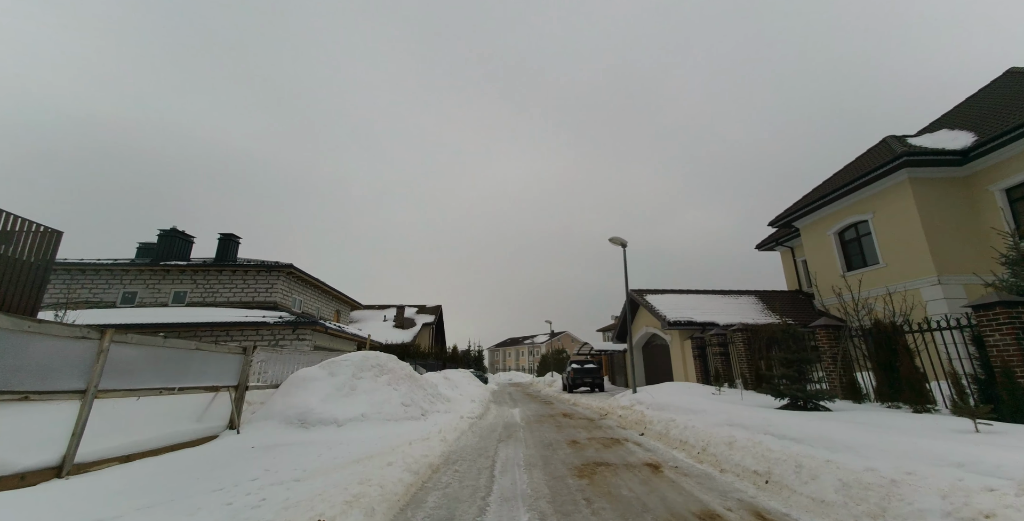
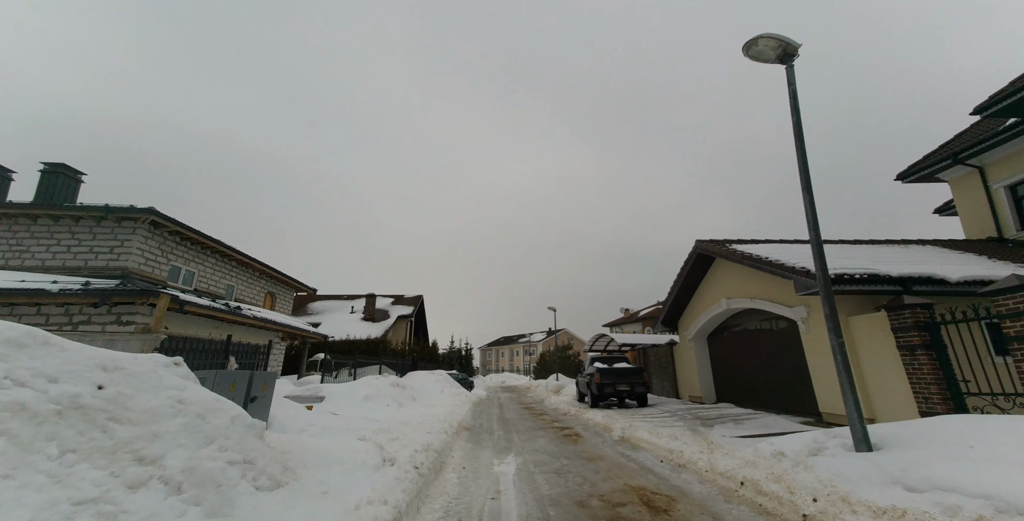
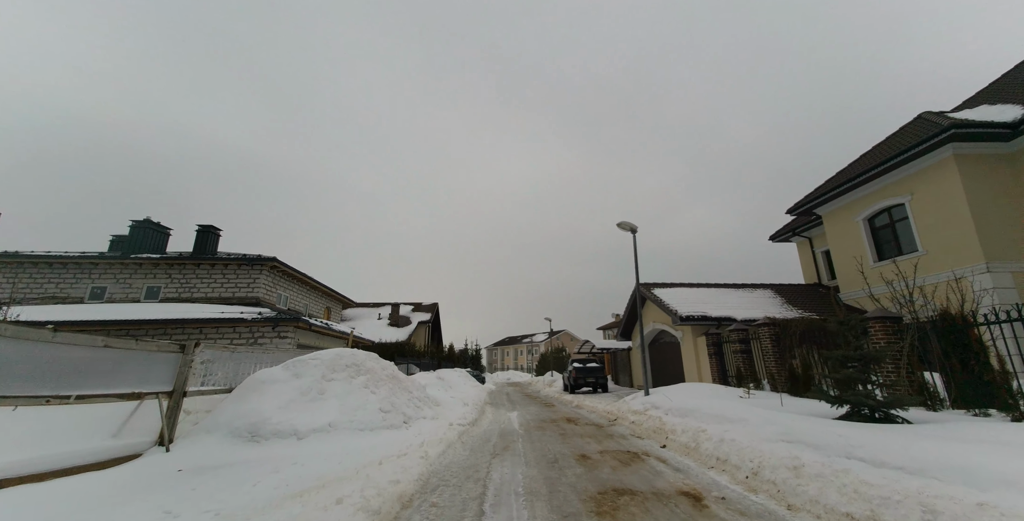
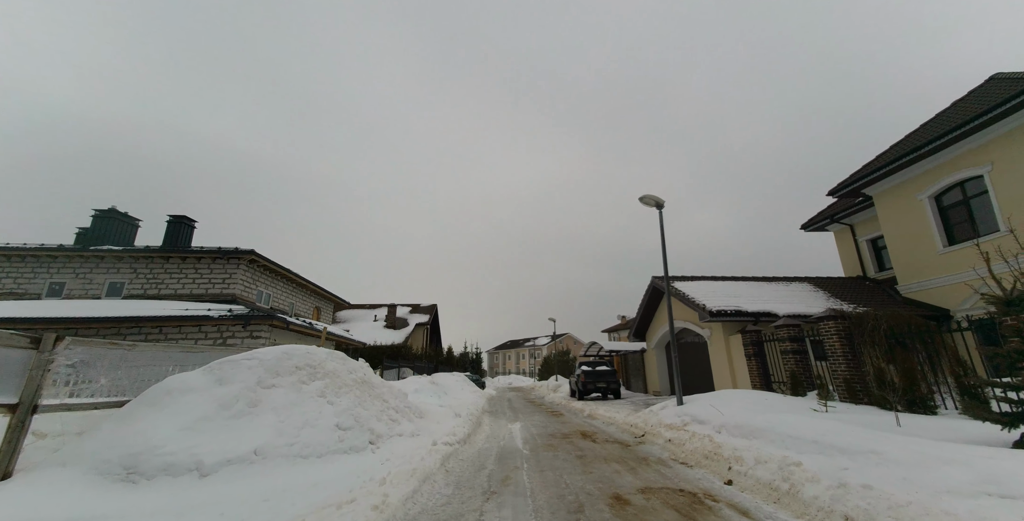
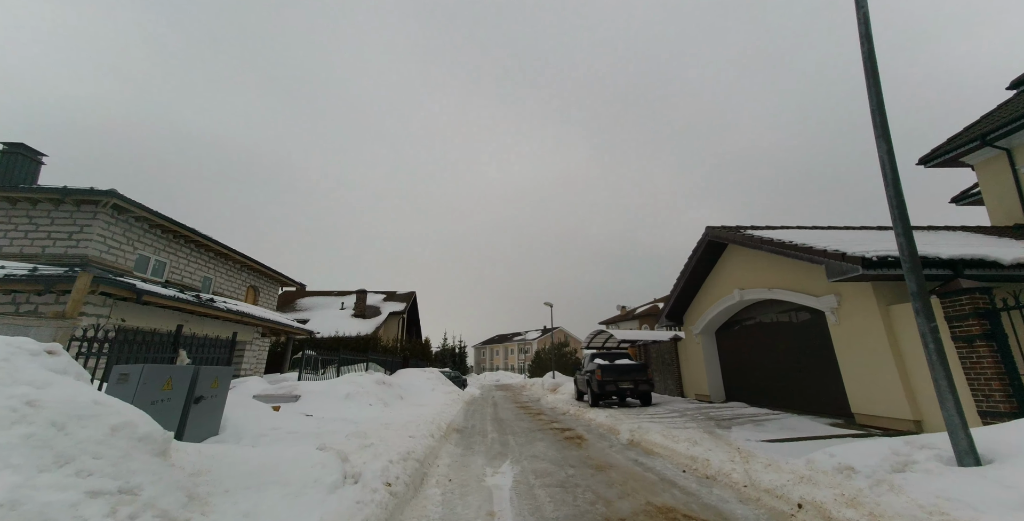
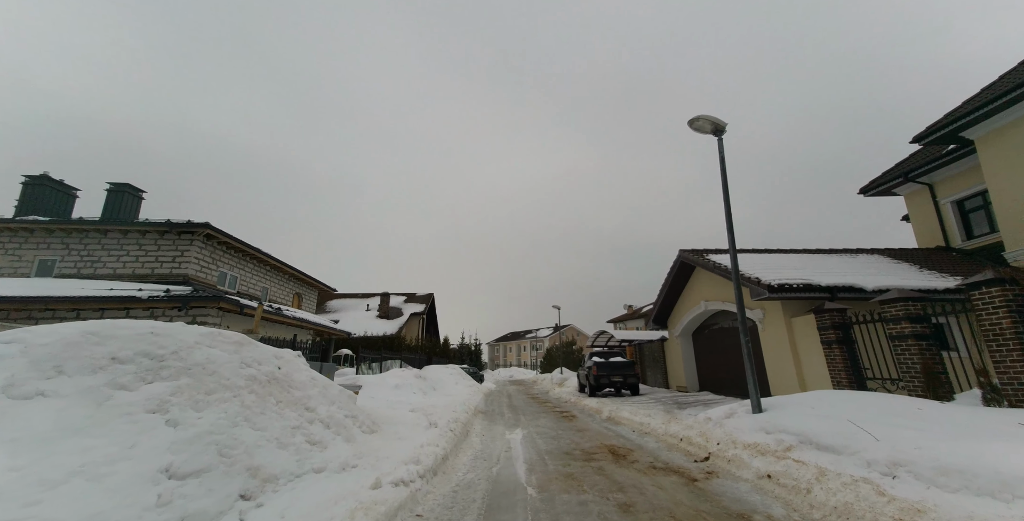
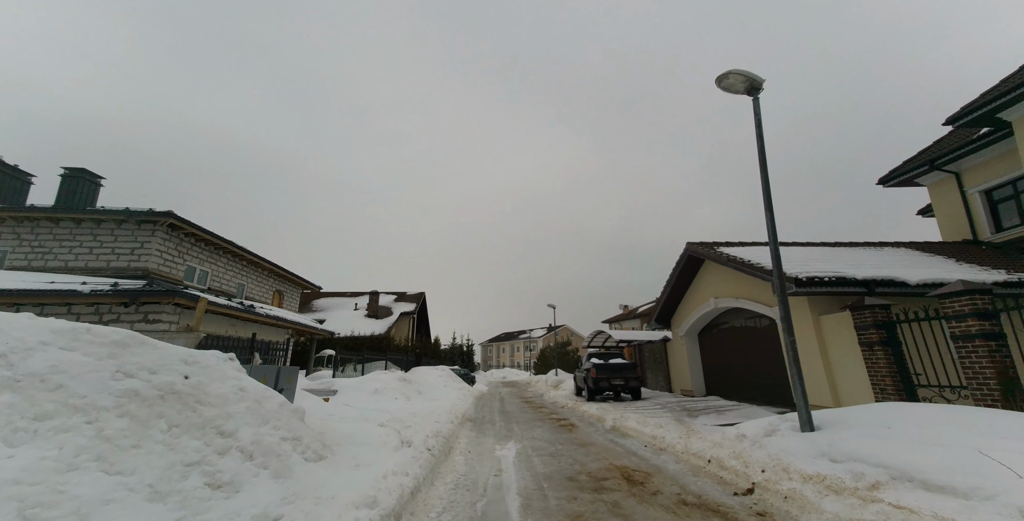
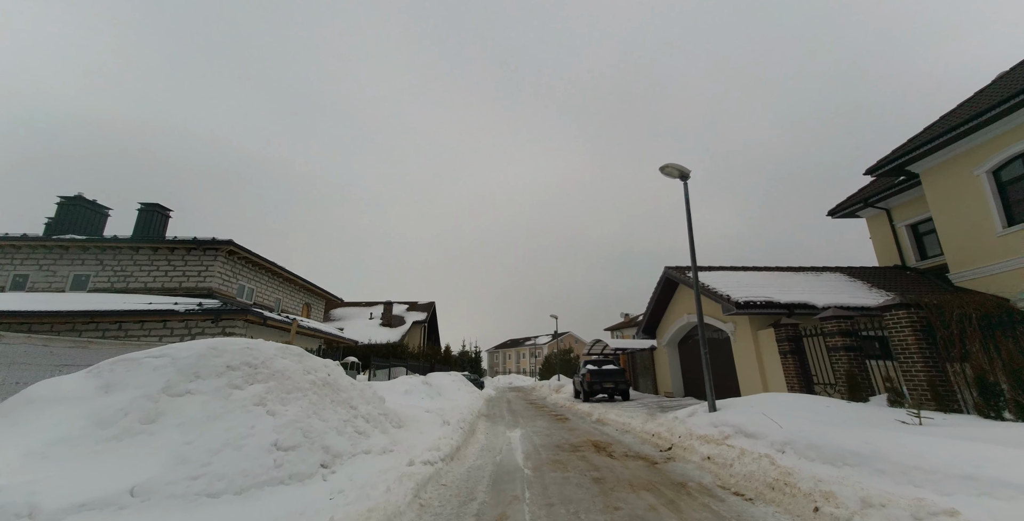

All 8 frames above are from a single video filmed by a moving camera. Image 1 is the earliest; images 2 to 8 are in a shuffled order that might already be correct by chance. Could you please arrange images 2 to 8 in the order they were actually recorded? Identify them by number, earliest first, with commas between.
3, 4, 8, 6, 7, 2, 5
